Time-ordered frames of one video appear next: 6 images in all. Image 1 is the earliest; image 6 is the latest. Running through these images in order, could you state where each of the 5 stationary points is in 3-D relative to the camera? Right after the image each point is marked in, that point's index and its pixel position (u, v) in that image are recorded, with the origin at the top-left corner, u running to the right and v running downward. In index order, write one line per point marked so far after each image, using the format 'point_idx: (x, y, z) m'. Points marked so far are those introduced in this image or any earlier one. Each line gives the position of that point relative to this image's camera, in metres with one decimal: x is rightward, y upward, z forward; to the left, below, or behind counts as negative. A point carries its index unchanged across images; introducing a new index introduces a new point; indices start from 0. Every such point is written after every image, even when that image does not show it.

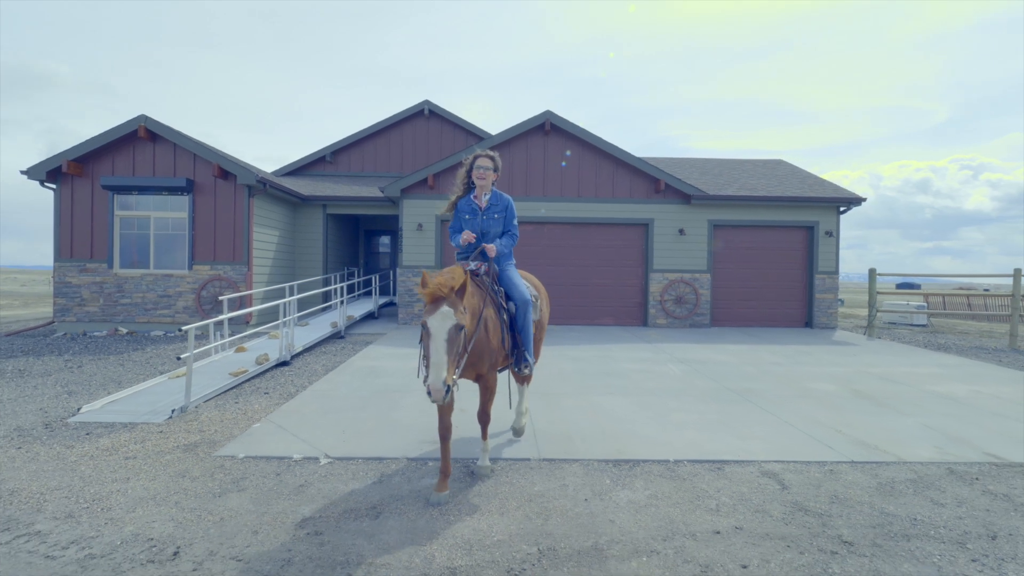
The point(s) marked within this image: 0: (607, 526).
0: (+0.7, -1.6, +3.6) m
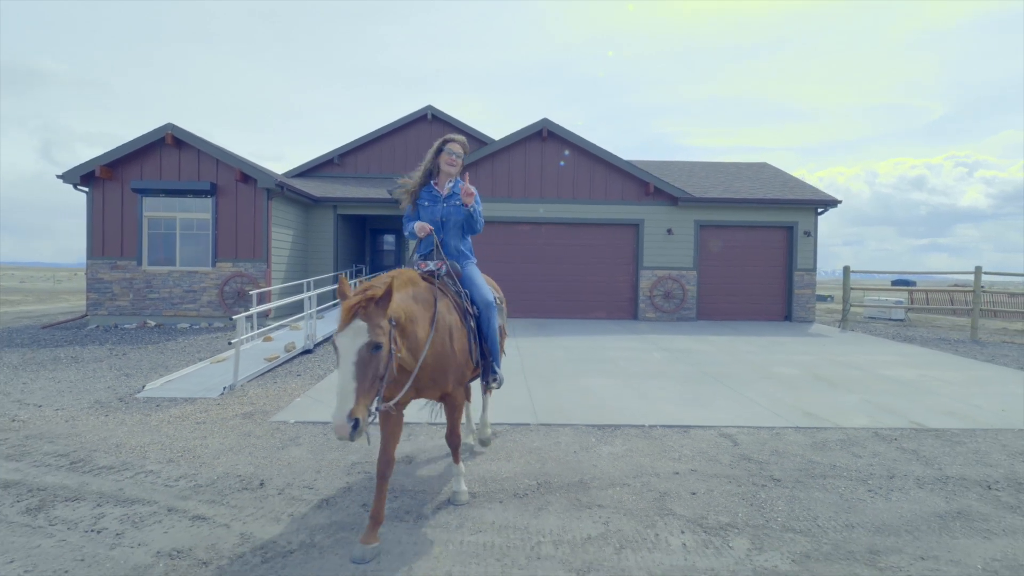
0: (+0.7, -1.6, +4.7) m
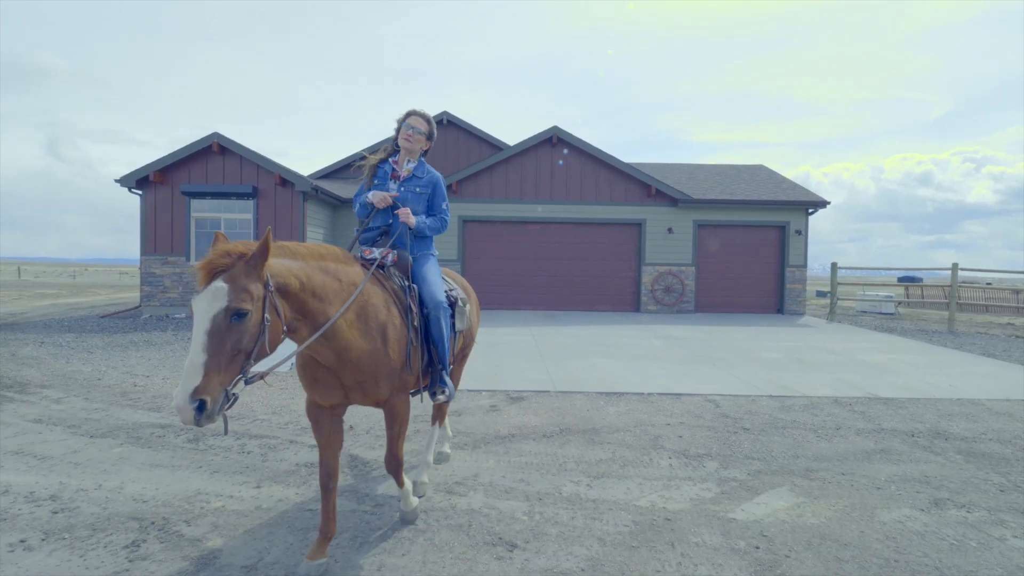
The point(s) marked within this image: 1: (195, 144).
0: (+1.0, -1.5, +6.0) m
1: (-8.2, +3.8, +13.7) m
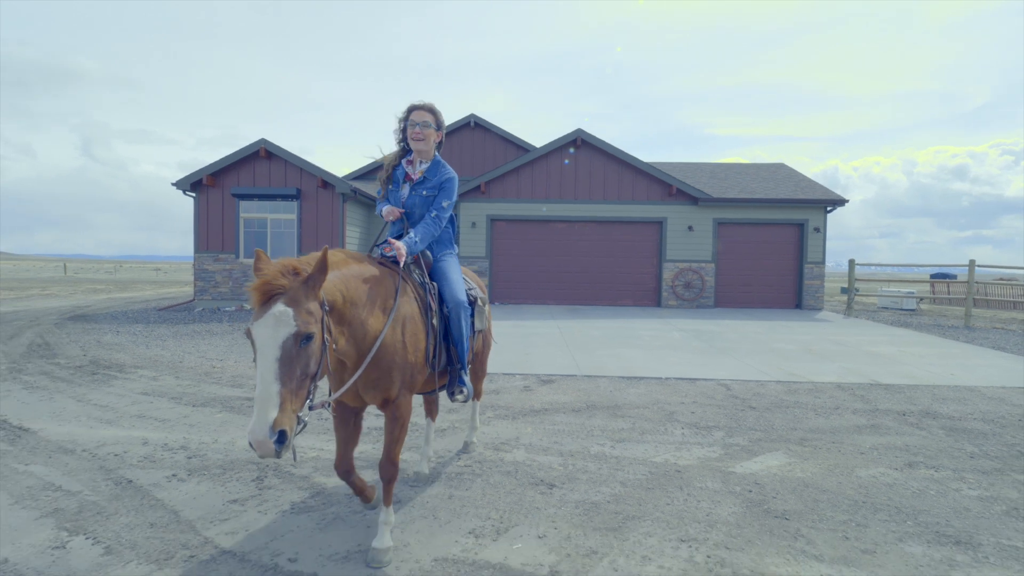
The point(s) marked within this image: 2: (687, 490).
0: (+1.4, -1.4, +6.8) m
1: (-7.5, +3.9, +14.8) m
2: (+1.4, -1.6, +4.1) m
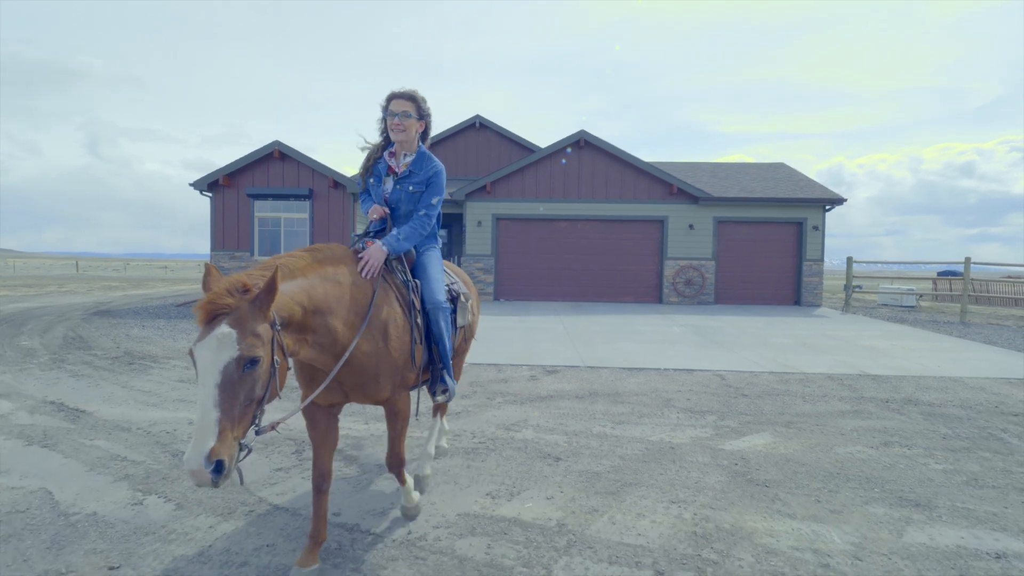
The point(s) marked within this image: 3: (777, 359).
0: (+1.5, -1.4, +7.2) m
1: (-7.4, +4.0, +15.3) m
2: (+1.4, -1.5, +4.5) m
3: (+4.8, -1.3, +9.5) m
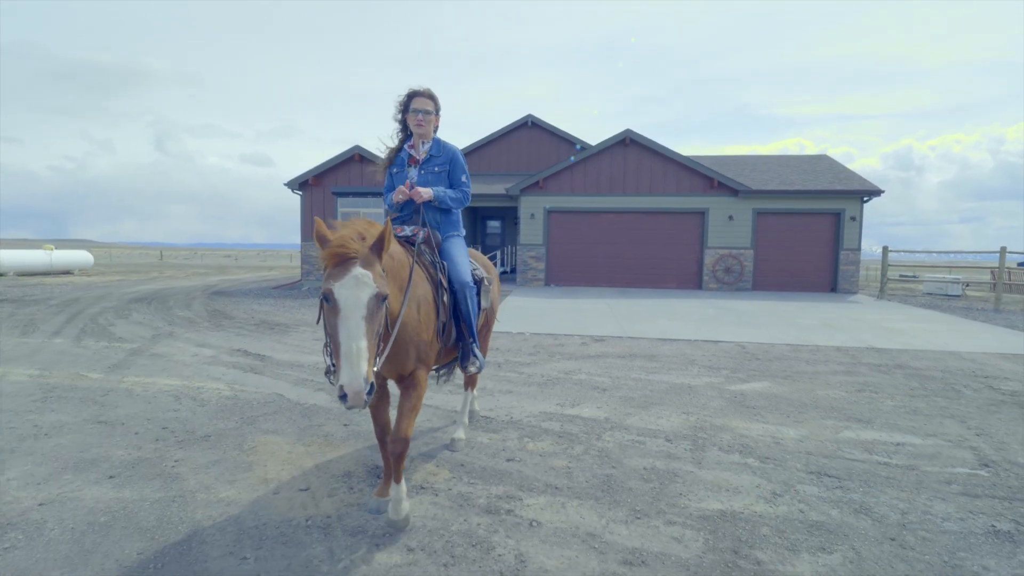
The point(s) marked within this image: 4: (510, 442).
0: (+2.5, -1.1, +8.9) m
1: (-5.7, +4.5, +17.6) m
2: (+2.2, -1.3, +6.3) m
3: (+5.9, -1.0, +10.9) m
4: (0.0, -1.3, +4.5) m
